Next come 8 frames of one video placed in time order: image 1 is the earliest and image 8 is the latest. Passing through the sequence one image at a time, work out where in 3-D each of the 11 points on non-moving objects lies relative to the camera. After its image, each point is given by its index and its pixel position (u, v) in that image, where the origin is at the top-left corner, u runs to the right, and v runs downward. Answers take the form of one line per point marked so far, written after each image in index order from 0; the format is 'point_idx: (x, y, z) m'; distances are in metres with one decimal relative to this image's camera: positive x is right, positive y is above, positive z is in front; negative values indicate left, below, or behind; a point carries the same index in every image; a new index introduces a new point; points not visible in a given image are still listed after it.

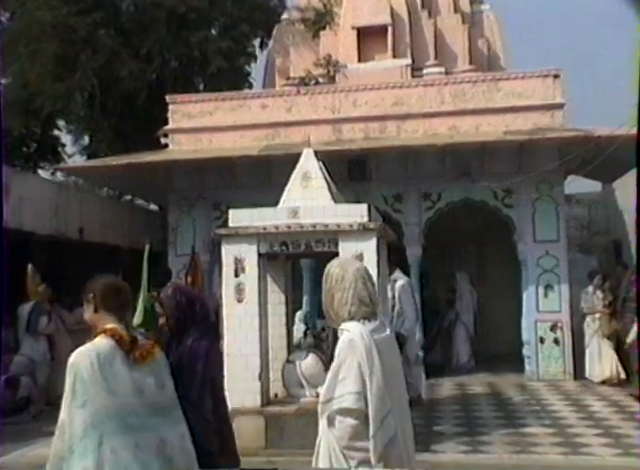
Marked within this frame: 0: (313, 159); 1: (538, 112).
0: (0.0, +0.8, +6.4) m
1: (+3.5, +2.0, +10.8) m
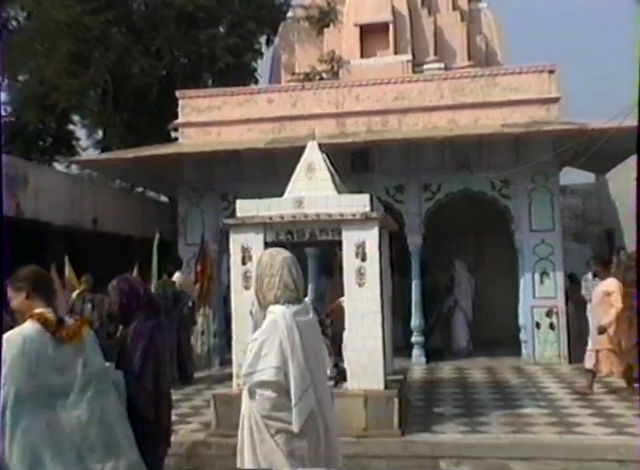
0: (0.0, +0.9, +6.8) m
1: (+3.6, +2.1, +11.2) m
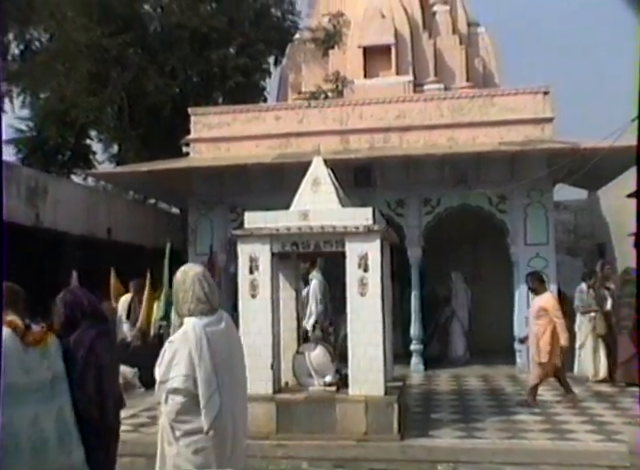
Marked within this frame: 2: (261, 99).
0: (0.0, +0.8, +7.4) m
1: (+3.7, +1.9, +11.7) m
2: (-1.5, +3.4, +17.2) m
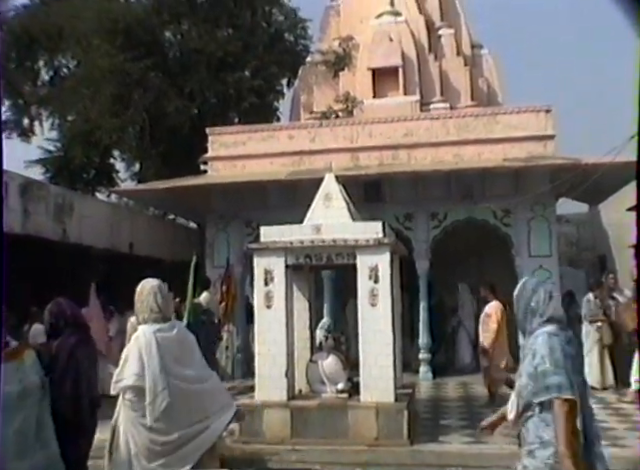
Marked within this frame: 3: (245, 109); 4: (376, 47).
0: (+0.2, +0.6, +7.9) m
1: (+3.9, +1.7, +12.1) m
2: (-1.2, +3.1, +17.8) m
3: (-1.9, +3.2, +16.9) m
4: (+1.4, +4.6, +16.8) m
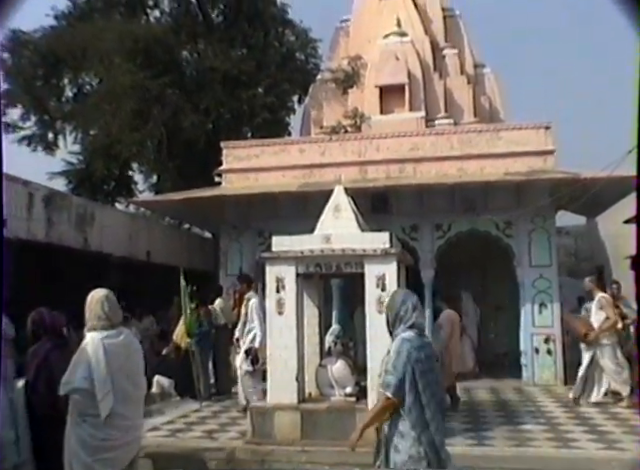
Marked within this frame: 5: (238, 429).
0: (+0.3, +0.5, +8.4) m
1: (+4.0, +1.5, +12.7) m
2: (-1.0, +2.9, +18.4) m
3: (-1.6, +2.9, +17.5) m
4: (+1.6, +4.3, +17.4) m
5: (-1.1, -2.7, +9.2) m
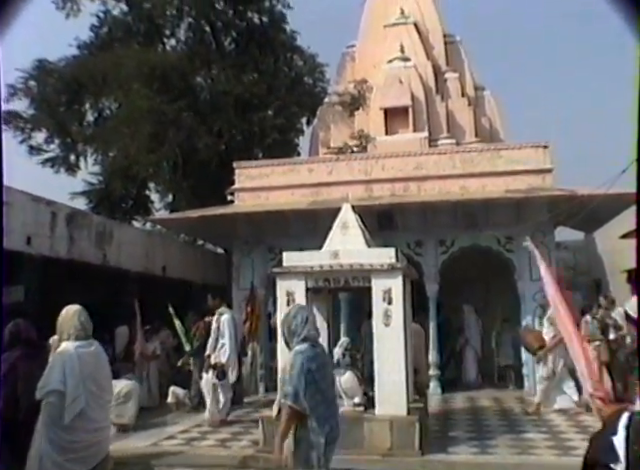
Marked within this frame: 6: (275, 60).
0: (+0.4, +0.3, +9.0) m
1: (+4.2, +1.2, +13.2) m
2: (-0.7, +2.4, +19.0) m
3: (-1.4, +2.5, +18.1) m
4: (+1.8, +3.9, +18.0) m
5: (-1.0, -2.9, +9.7) m
6: (-1.2, +4.8, +18.5) m
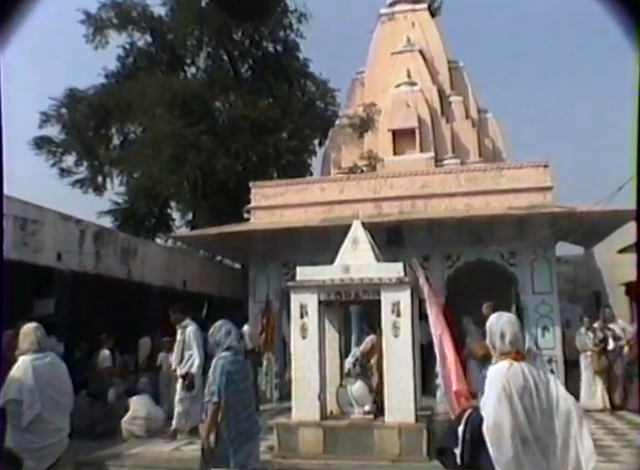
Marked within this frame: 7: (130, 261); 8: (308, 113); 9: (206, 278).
0: (+0.5, 0.0, +9.7) m
1: (+4.4, +0.9, +13.8) m
2: (-0.4, +2.0, +19.8) m
3: (-1.1, +2.1, +18.9) m
4: (+2.2, +3.5, +18.7) m
5: (-0.8, -3.2, +10.4) m
6: (-0.9, +4.4, +19.3) m
7: (-3.9, -0.5, +13.7) m
8: (-0.3, +3.7, +19.5) m
9: (-2.9, -1.1, +17.3) m
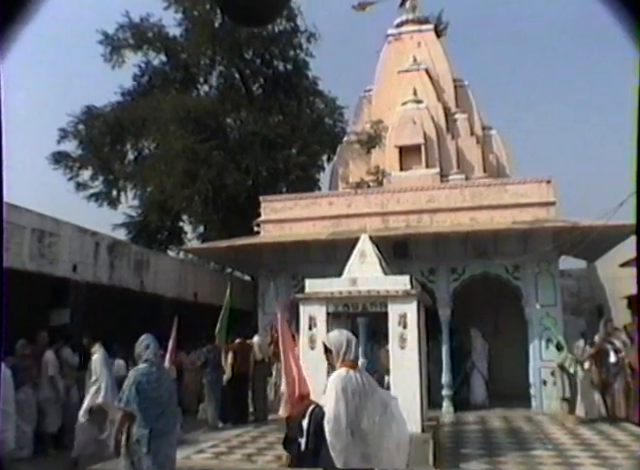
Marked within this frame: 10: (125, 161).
0: (+0.7, -0.2, +10.0) m
1: (+4.6, +0.6, +14.1) m
2: (-0.1, +1.6, +20.2) m
3: (-0.8, +1.7, +19.3) m
4: (+2.4, +3.1, +19.1) m
5: (-0.7, -3.4, +10.6) m
6: (-0.6, +4.0, +19.7) m
7: (-3.7, -0.8, +14.0) m
8: (-0.1, +3.3, +19.9) m
9: (-2.7, -1.5, +17.6) m
10: (-5.7, +2.2, +19.2) m
